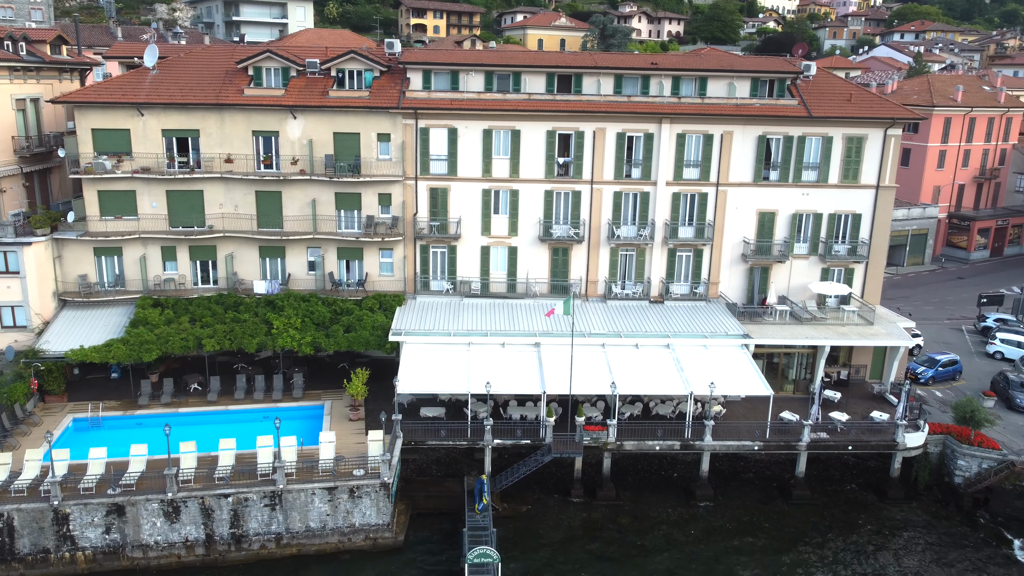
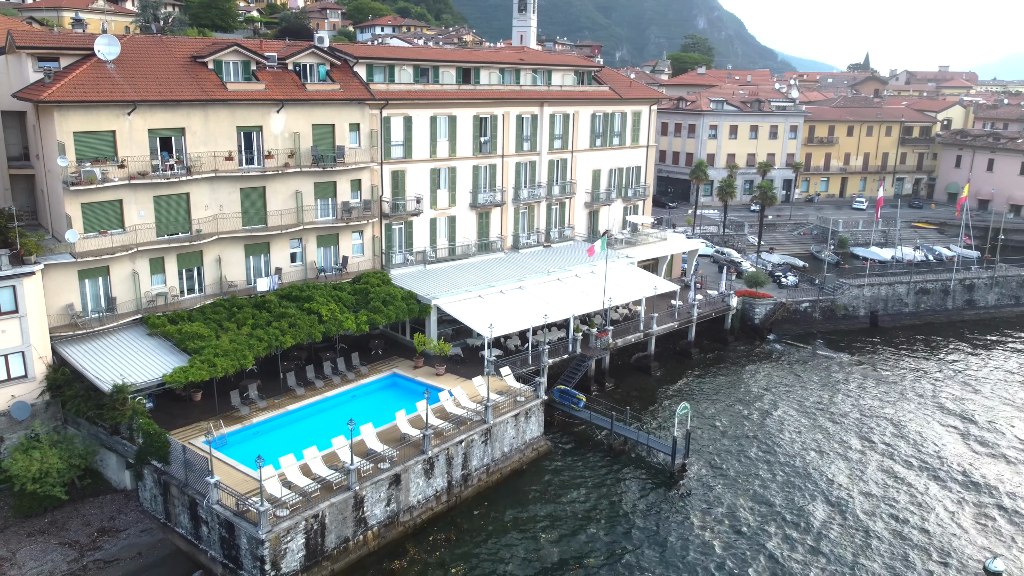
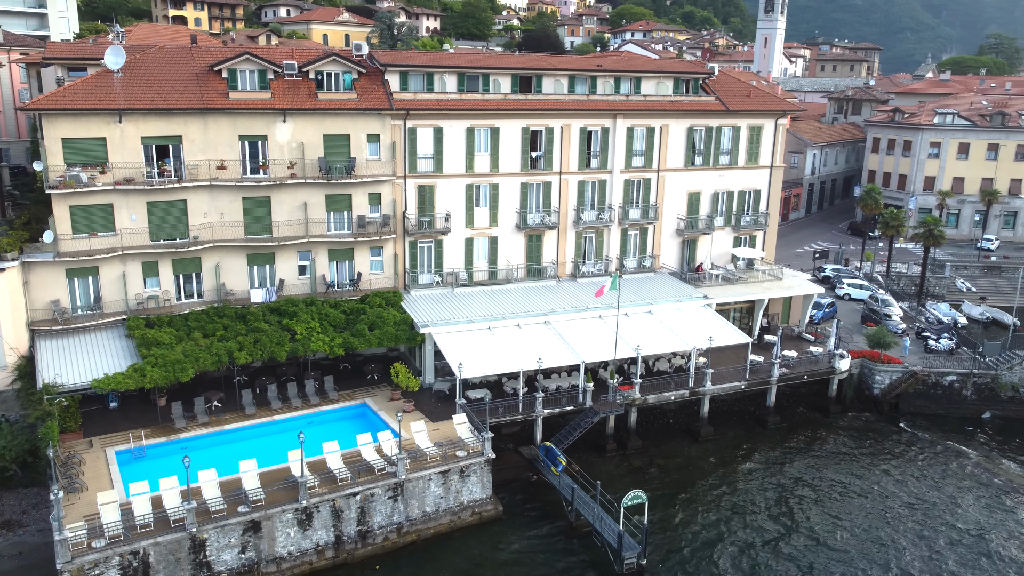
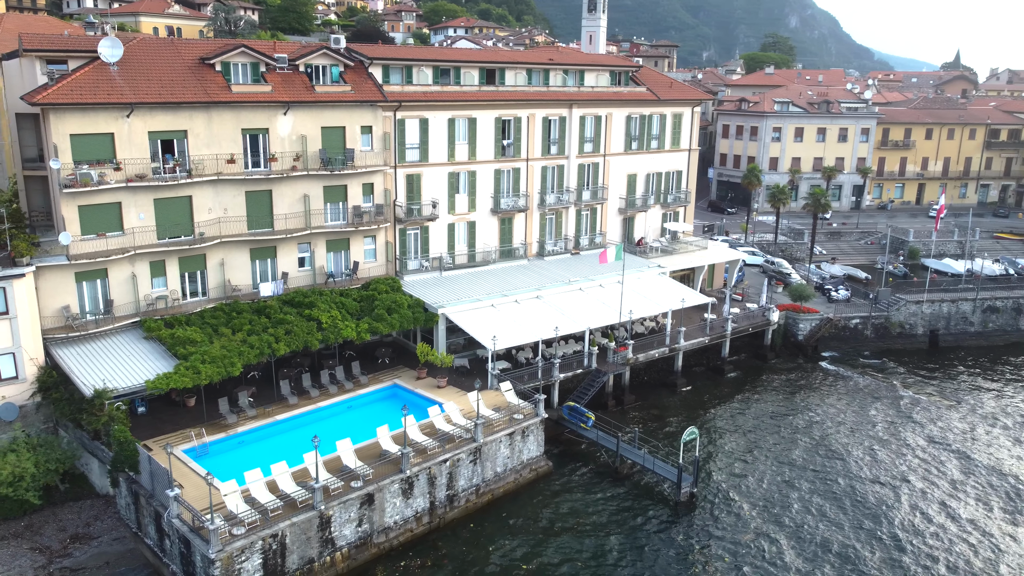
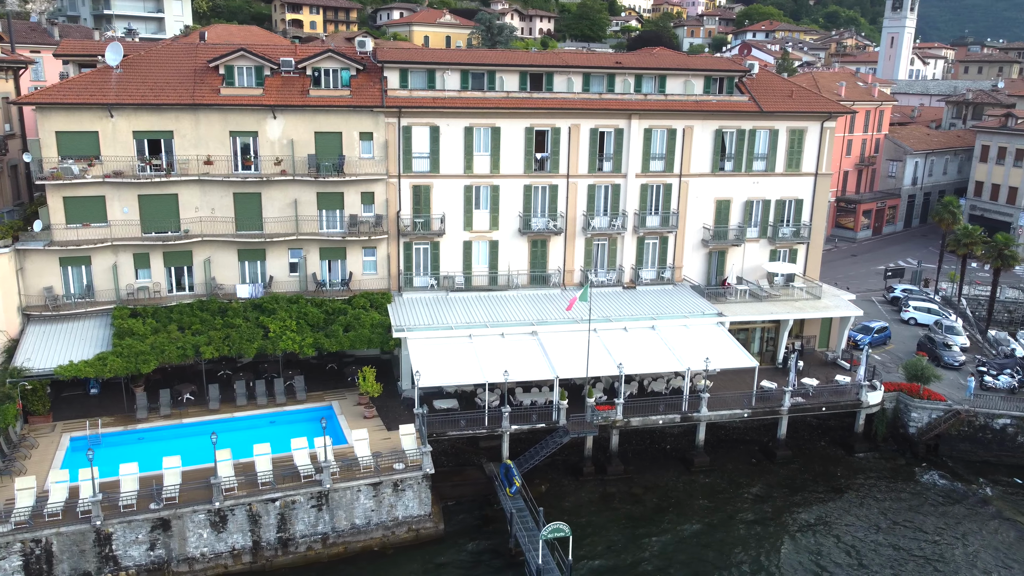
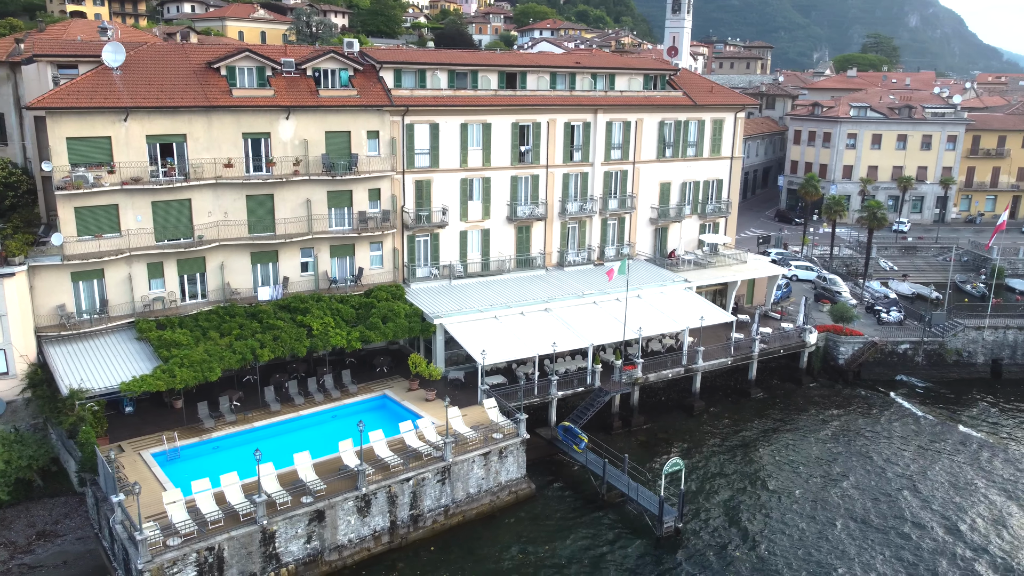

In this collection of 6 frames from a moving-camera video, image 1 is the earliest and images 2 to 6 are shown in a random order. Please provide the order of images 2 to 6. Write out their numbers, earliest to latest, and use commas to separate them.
5, 3, 6, 4, 2
